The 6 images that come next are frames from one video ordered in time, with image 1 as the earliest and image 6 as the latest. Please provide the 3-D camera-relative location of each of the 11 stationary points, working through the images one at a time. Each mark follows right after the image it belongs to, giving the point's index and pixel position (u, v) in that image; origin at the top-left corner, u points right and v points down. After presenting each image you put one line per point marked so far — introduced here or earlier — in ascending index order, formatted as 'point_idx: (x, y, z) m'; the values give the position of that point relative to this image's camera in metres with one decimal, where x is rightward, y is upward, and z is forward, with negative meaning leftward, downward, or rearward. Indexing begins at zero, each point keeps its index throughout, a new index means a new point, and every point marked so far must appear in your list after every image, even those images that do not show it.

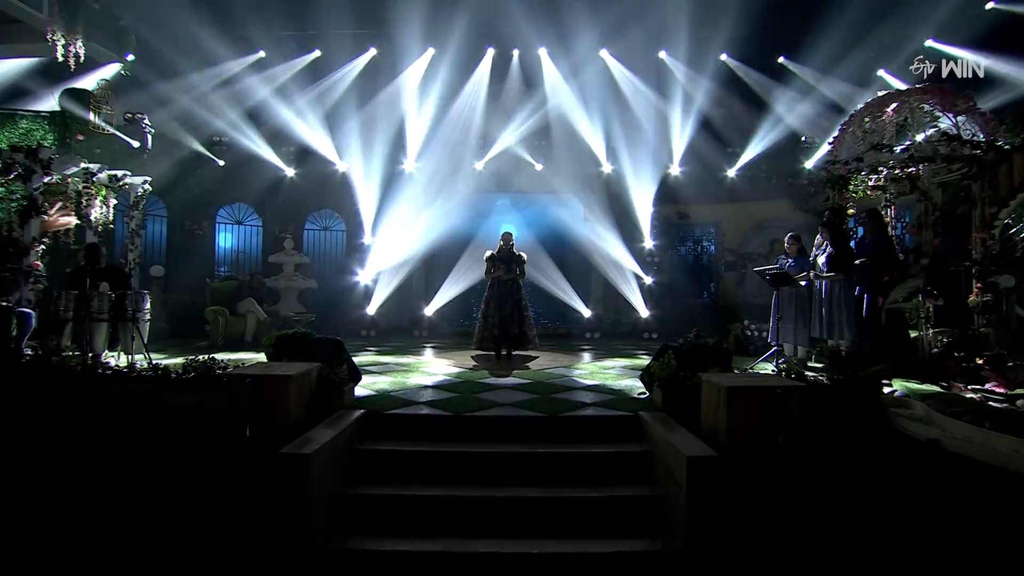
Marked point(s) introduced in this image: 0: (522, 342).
0: (+0.1, -0.9, +7.9) m
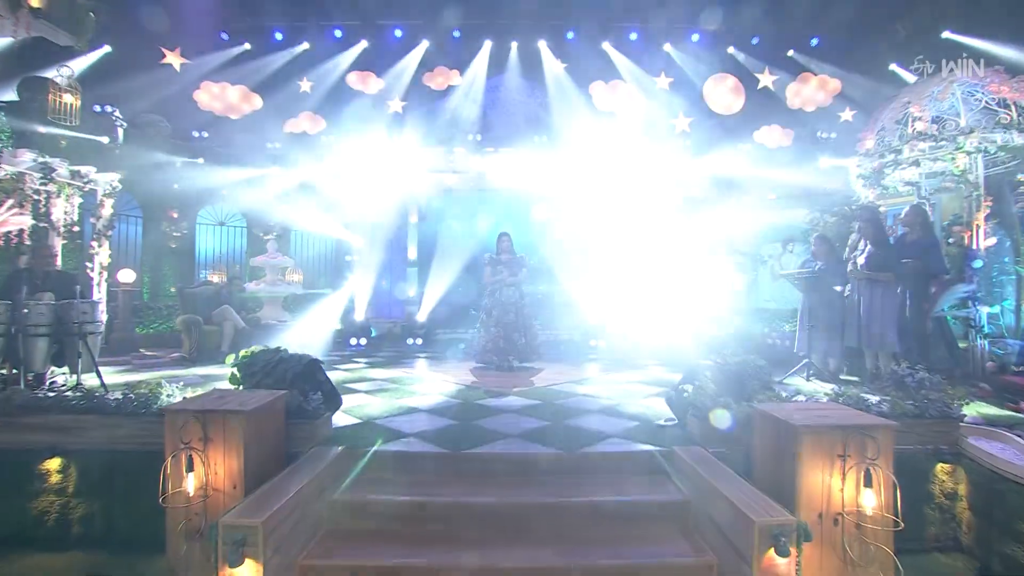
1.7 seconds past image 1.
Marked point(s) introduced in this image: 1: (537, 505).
0: (+0.2, -1.0, +7.2) m
1: (+0.2, -1.3, +3.0) m
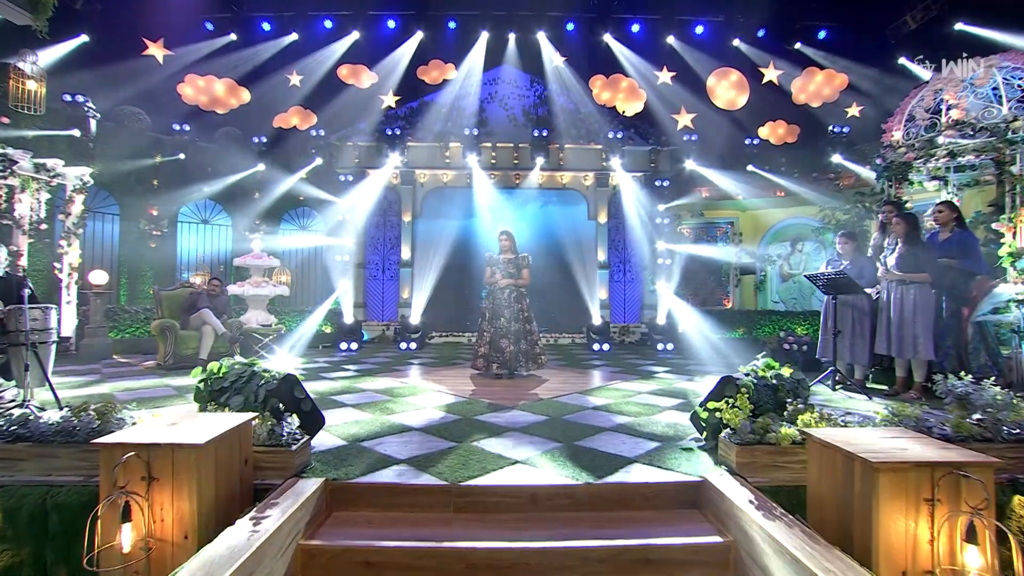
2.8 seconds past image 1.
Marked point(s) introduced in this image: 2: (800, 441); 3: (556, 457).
0: (+0.2, -1.0, +6.7) m
1: (+0.2, -1.4, +2.6) m
2: (+1.9, -1.0, +3.3) m
3: (+0.3, -1.2, +3.5) m
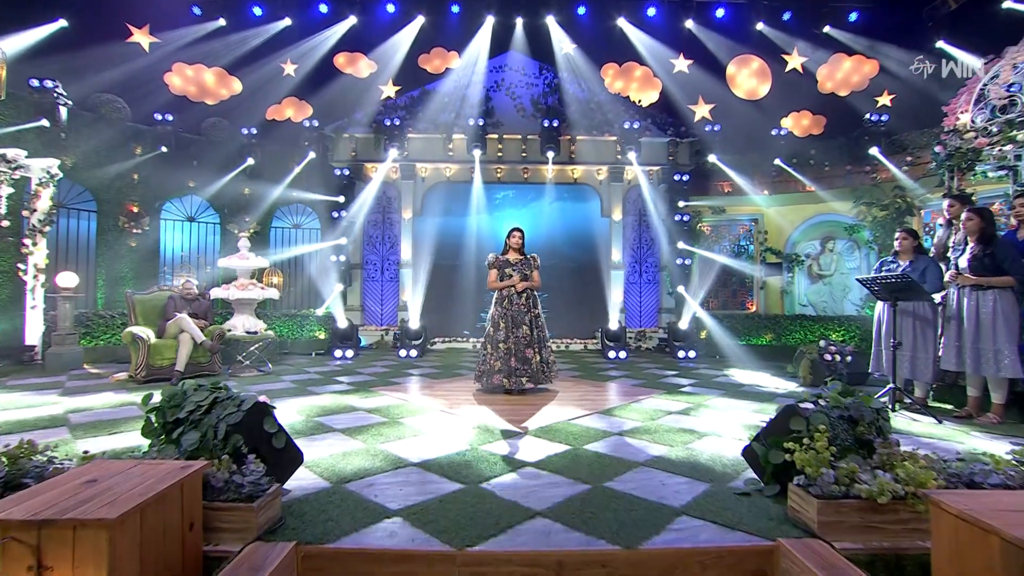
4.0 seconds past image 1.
0: (+0.3, -1.1, +6.0) m
1: (+0.3, -1.4, +1.9) m
2: (+2.0, -1.1, +2.6) m
3: (+0.4, -1.3, +2.9) m
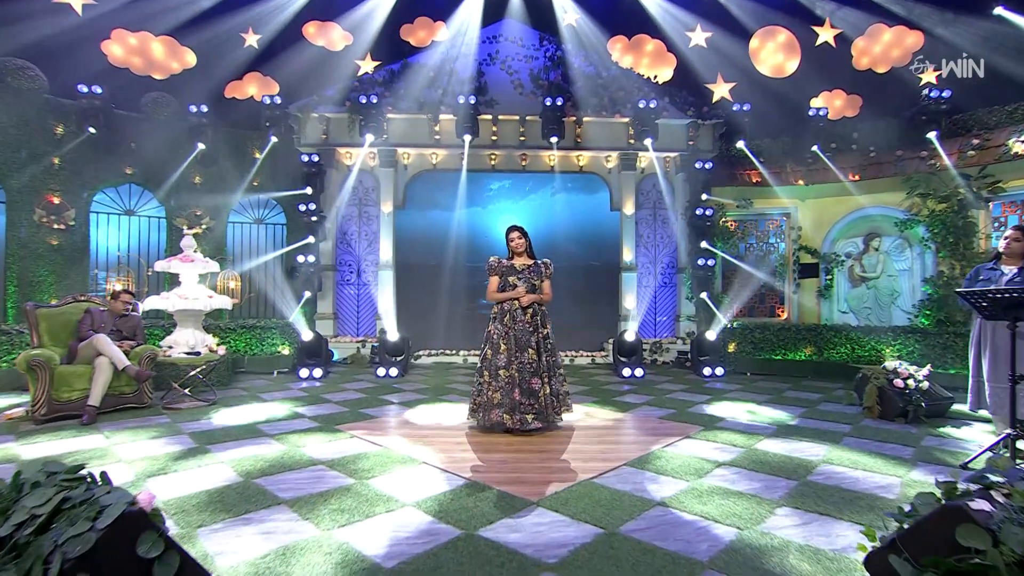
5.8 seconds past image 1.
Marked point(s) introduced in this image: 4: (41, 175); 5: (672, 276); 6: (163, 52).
0: (+0.3, -1.2, +4.8) m
1: (+0.4, -1.6, +0.7) m
2: (+2.1, -1.3, +1.4) m
3: (+0.5, -1.4, +1.7) m
4: (-7.0, +1.7, +7.4) m
5: (+2.8, +0.2, +8.8) m
6: (-5.8, +3.9, +8.0) m
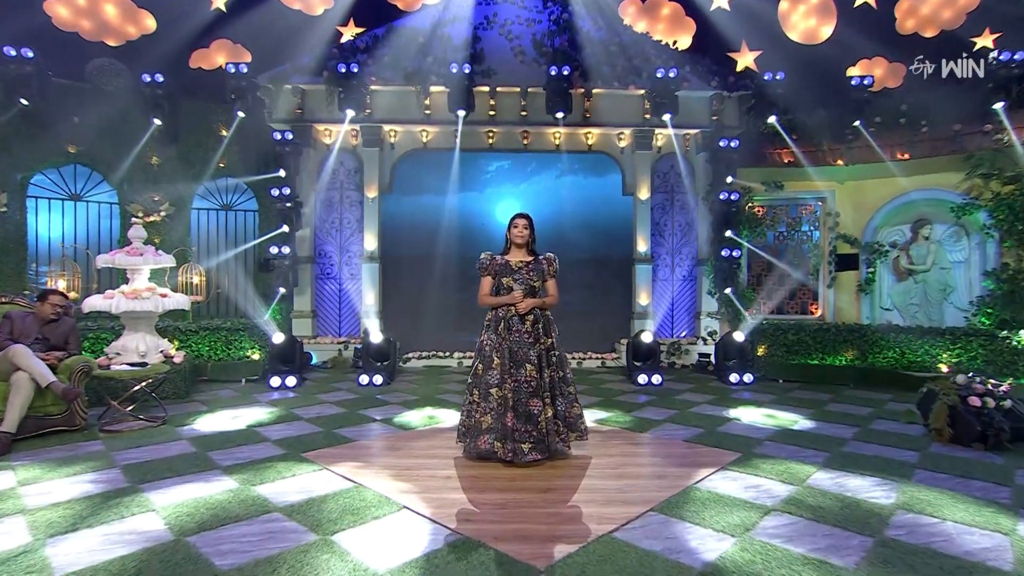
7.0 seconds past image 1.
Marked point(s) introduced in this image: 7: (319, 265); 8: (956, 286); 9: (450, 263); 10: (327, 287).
0: (+0.3, -1.2, +4.0) m
1: (+0.4, -1.7, -0.1) m
2: (+2.1, -1.4, +0.6) m
3: (+0.5, -1.5, +0.9) m
4: (-7.0, +1.7, +6.5) m
5: (+2.8, +0.3, +7.9) m
6: (-5.8, +3.9, +7.0) m
7: (-3.0, +0.4, +7.9) m
8: (+6.1, 0.0, +6.9) m
9: (-1.0, +0.4, +8.2) m
10: (-2.9, 0.0, +7.9) m
